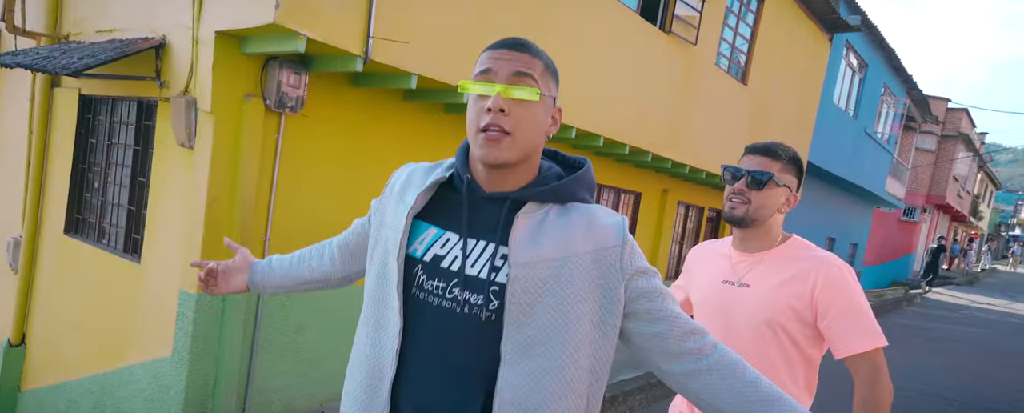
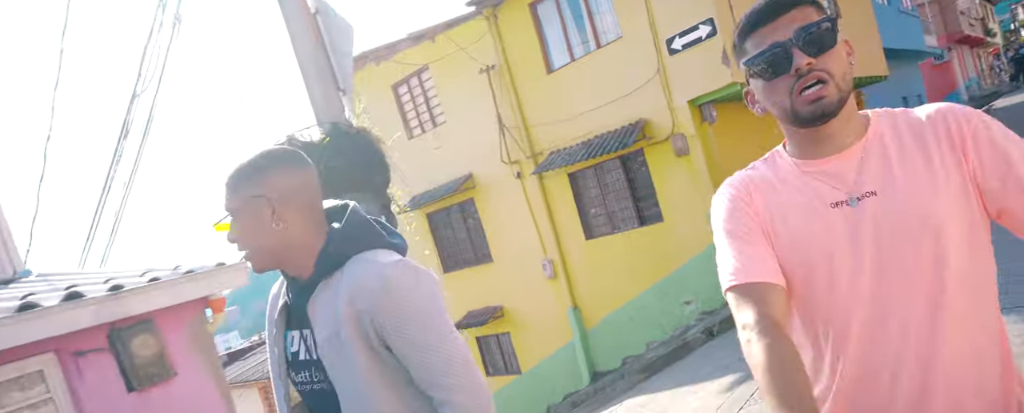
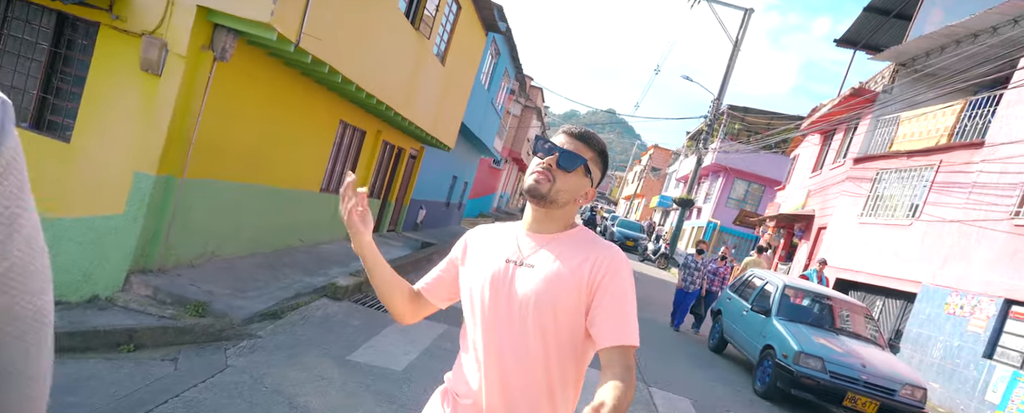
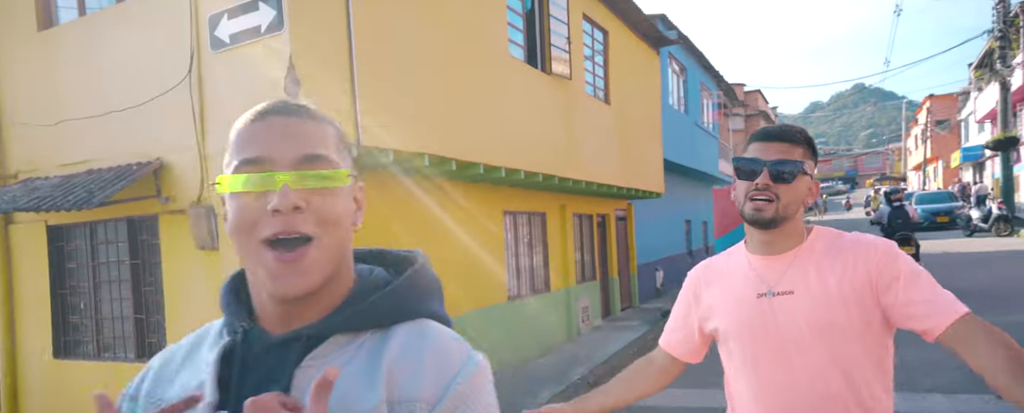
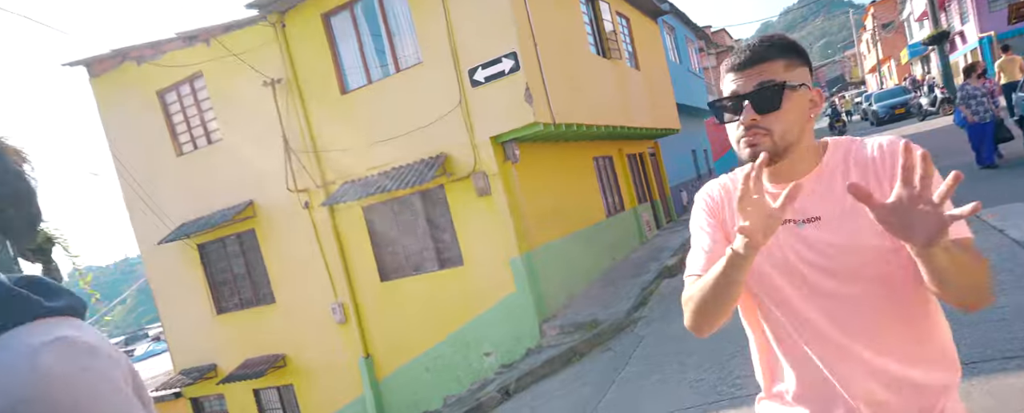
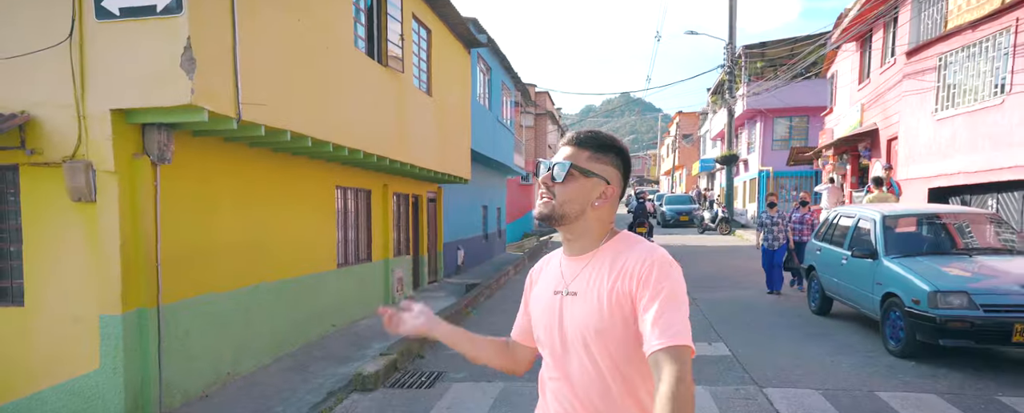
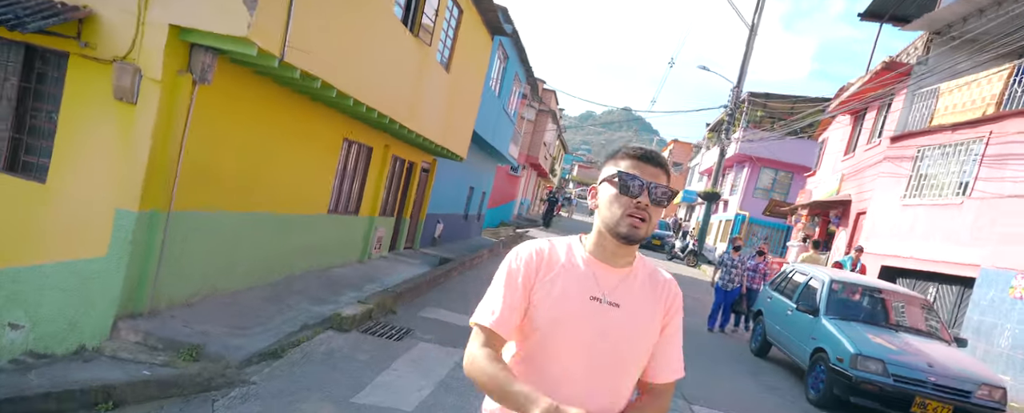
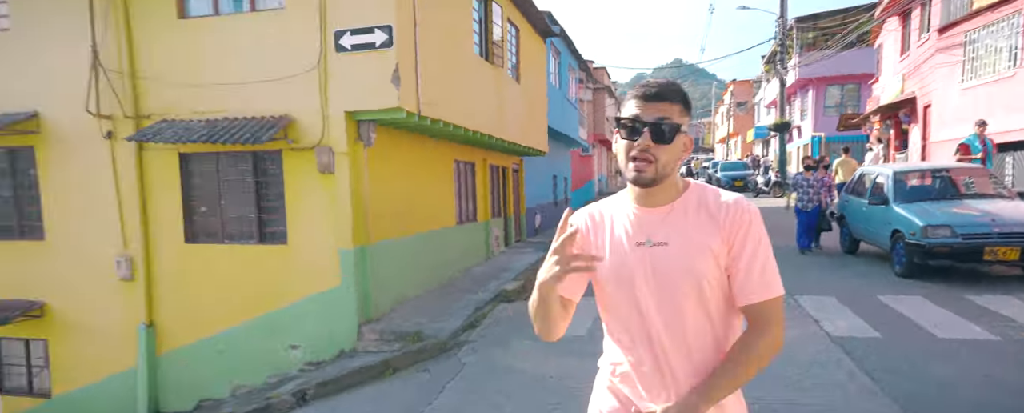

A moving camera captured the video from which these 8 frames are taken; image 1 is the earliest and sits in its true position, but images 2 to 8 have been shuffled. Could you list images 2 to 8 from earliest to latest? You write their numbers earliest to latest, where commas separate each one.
4, 6, 7, 3, 8, 5, 2
